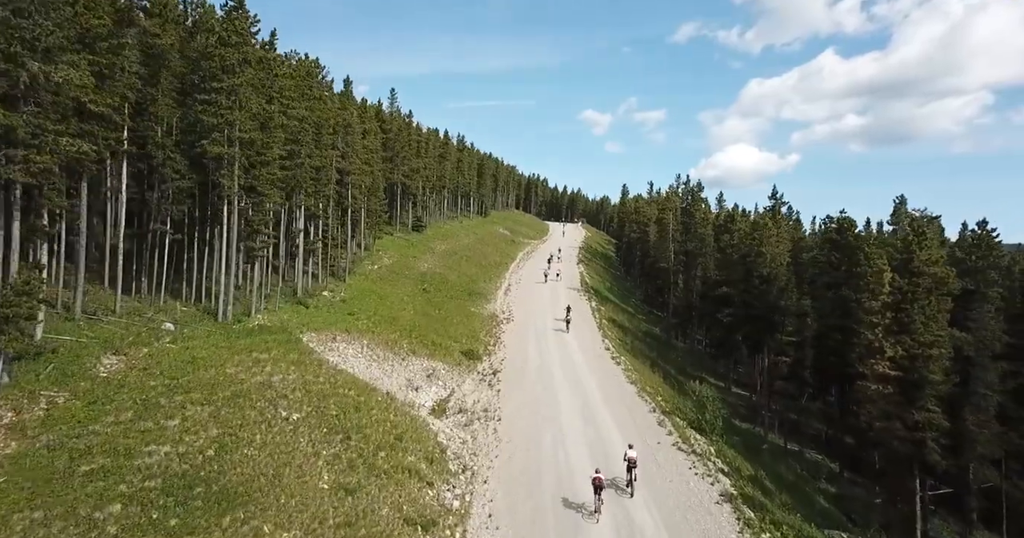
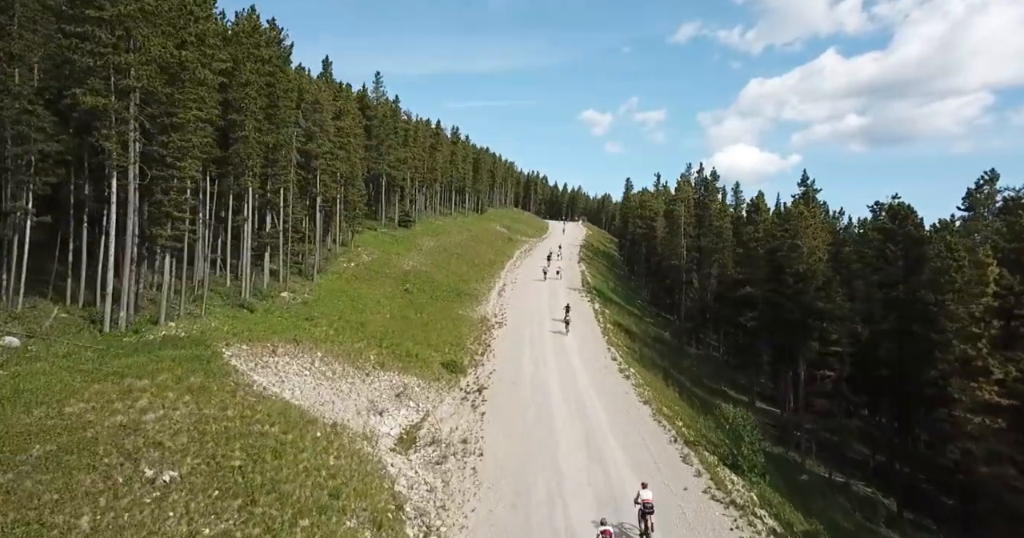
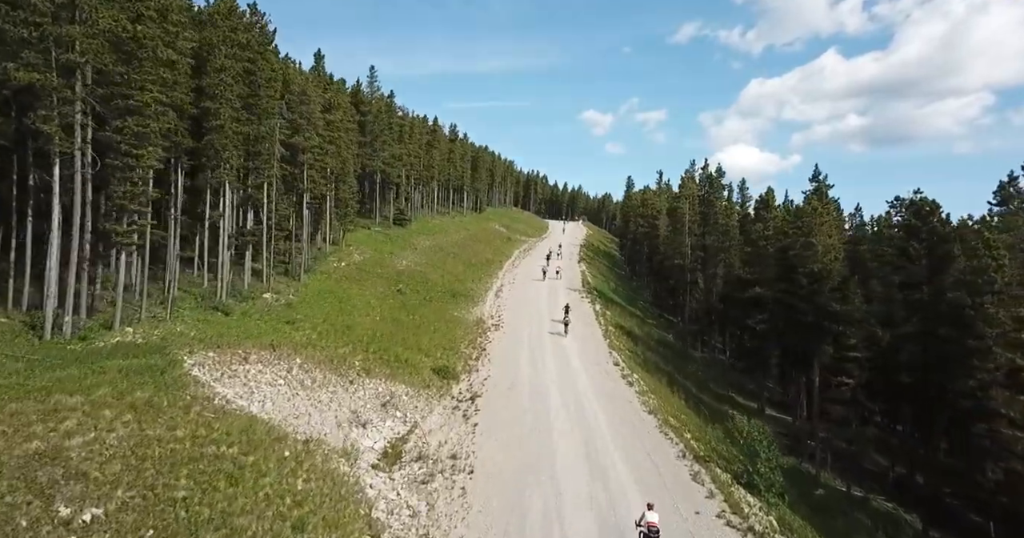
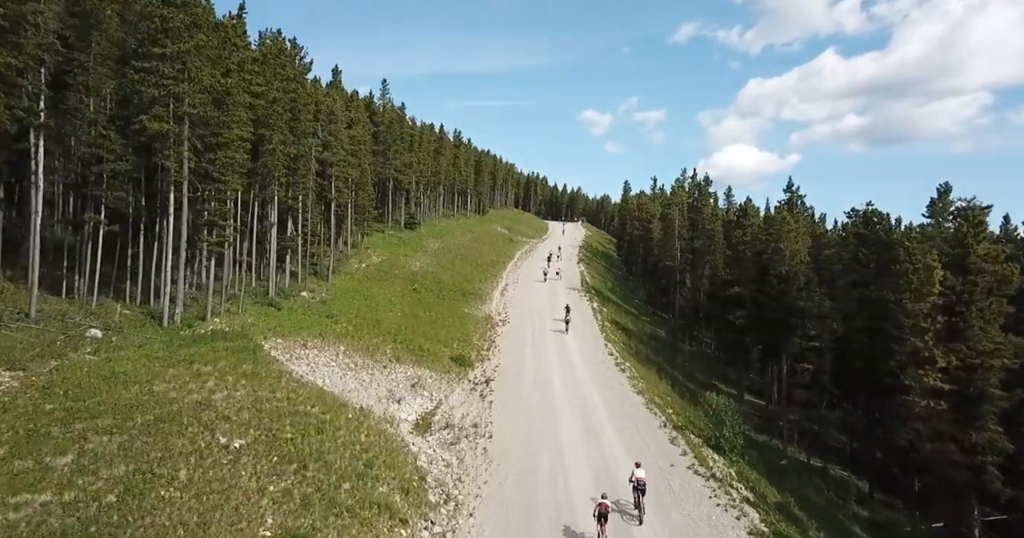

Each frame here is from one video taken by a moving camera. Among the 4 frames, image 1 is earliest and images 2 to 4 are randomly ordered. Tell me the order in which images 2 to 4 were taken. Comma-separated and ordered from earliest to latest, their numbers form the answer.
4, 2, 3
